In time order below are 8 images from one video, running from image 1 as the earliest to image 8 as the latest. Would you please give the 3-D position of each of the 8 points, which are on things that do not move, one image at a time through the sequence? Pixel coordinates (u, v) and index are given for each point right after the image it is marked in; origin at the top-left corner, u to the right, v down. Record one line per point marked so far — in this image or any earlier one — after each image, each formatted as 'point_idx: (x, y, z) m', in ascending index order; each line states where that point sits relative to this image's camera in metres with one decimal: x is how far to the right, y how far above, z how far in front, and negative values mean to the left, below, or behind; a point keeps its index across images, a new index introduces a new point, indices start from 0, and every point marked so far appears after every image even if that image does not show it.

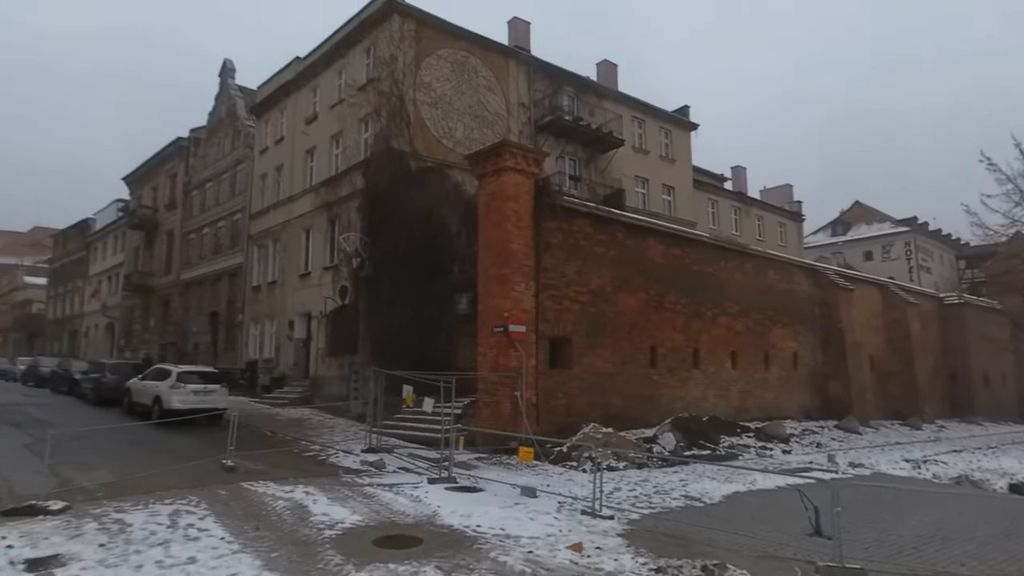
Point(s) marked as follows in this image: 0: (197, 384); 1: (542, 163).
0: (-9.0, -2.7, +17.5) m
1: (+0.8, +3.2, +15.6) m
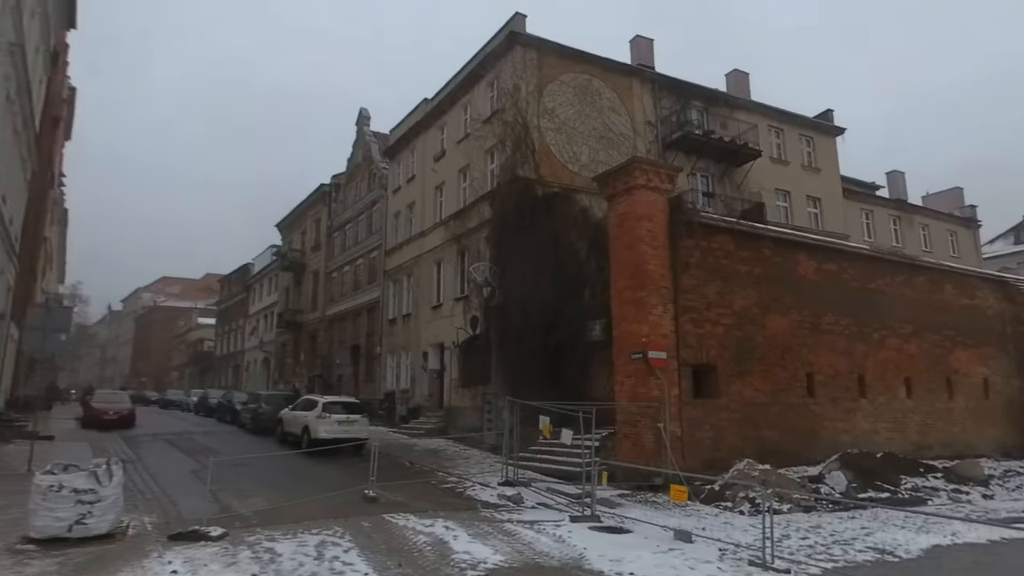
0: (-5.1, -3.7, +18.2) m
1: (+3.9, +2.6, +14.7) m
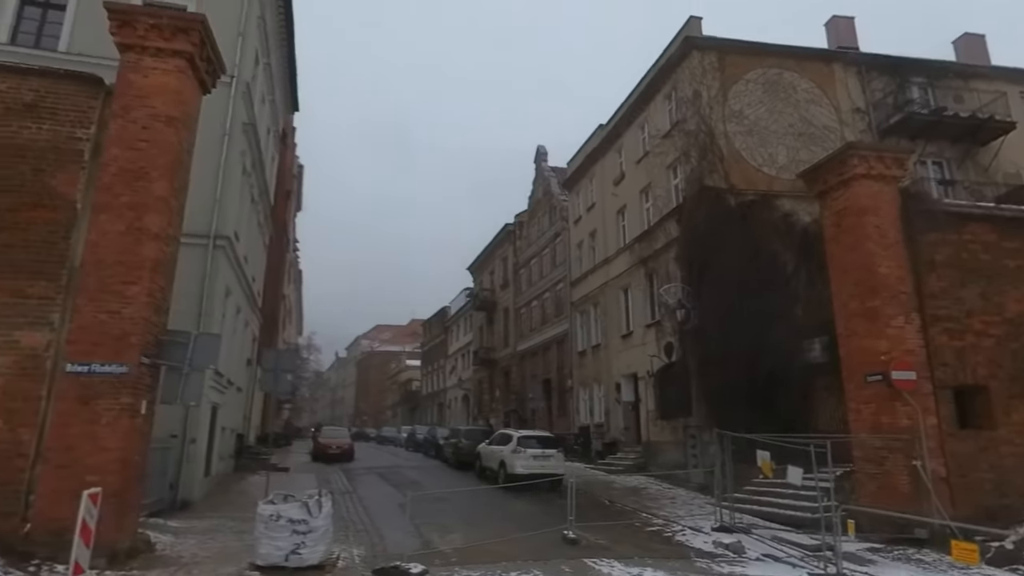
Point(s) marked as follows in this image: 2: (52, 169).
0: (+0.7, -4.6, +17.8) m
1: (+7.9, +2.5, +12.2) m
2: (-6.9, +1.8, +9.2) m
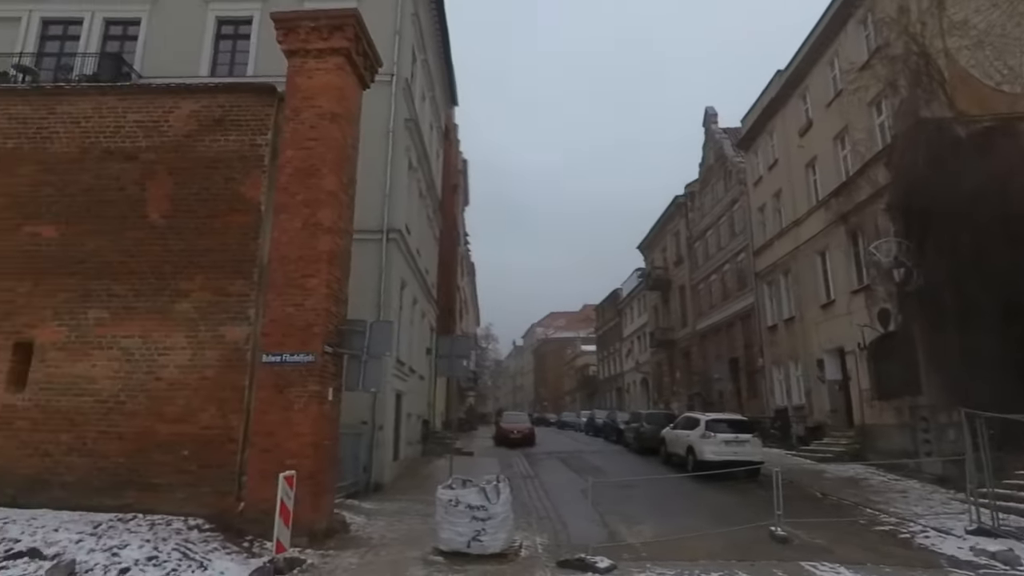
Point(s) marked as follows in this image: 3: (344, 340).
0: (+5.7, -3.8, +16.2) m
1: (+10.5, +3.6, +8.8) m
2: (-4.4, +1.8, +9.9) m
3: (-2.7, -0.8, +9.8) m
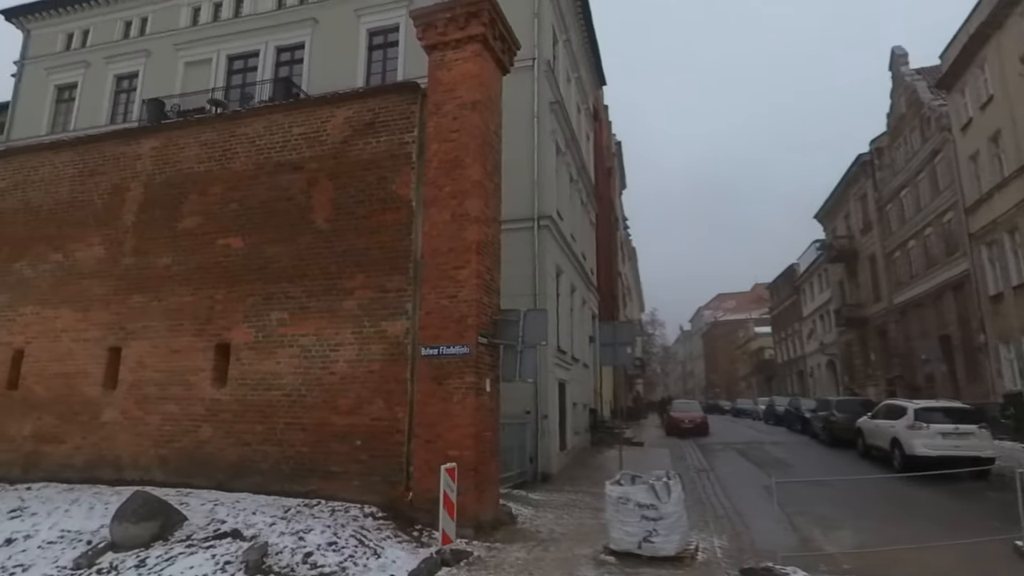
0: (+9.6, -3.0, +13.7) m
1: (+12.0, +4.5, +5.3) m
2: (-2.0, +1.9, +10.2) m
3: (-0.2, -0.7, +9.6) m
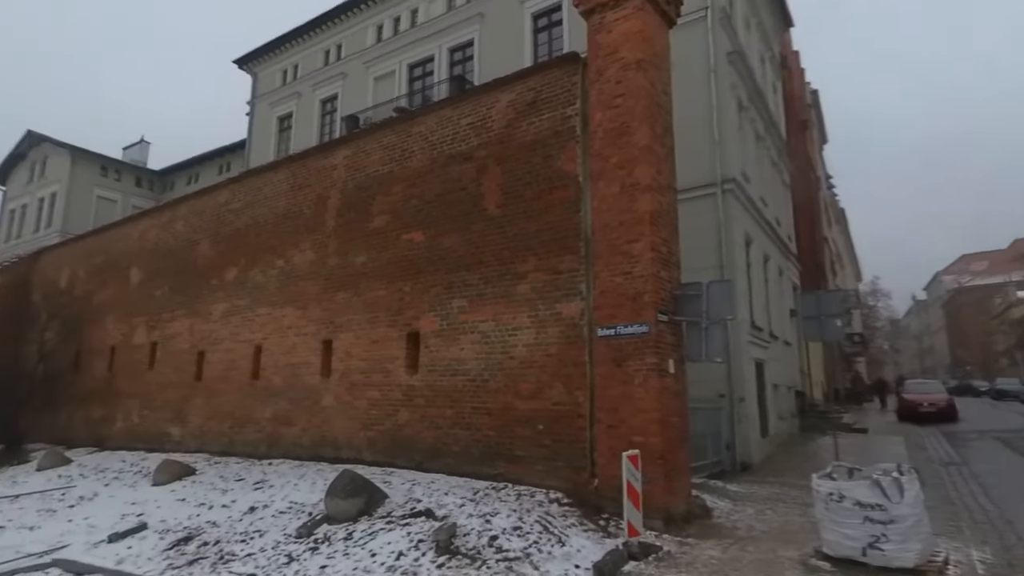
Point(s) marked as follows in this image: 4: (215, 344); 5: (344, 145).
0: (+13.2, -1.9, +9.7) m
1: (+12.3, +5.5, +0.9) m
2: (+0.7, +2.2, +9.8) m
3: (+2.4, -0.3, +8.8) m
4: (-7.1, -1.3, +14.6) m
5: (-3.6, +3.1, +13.1) m
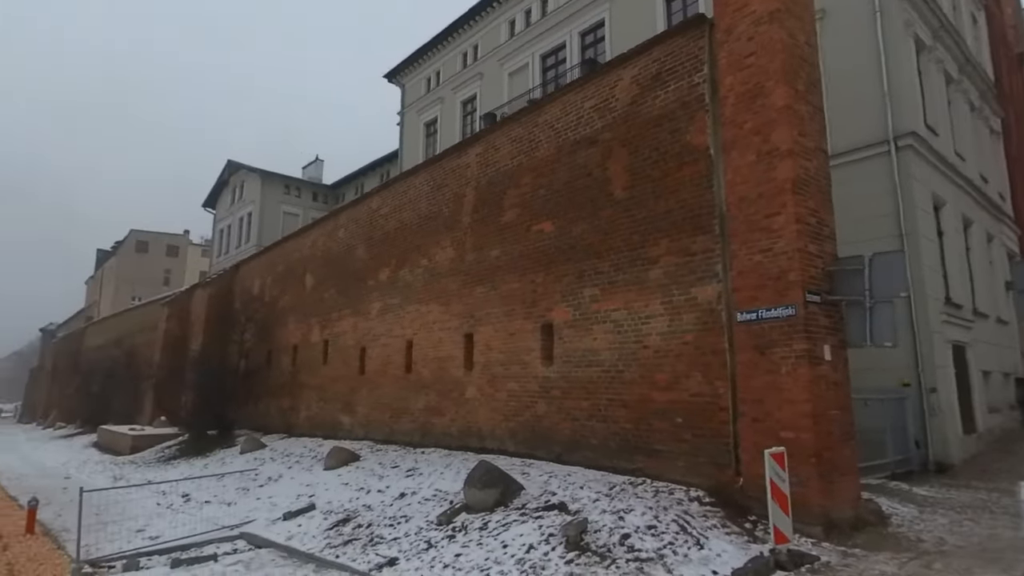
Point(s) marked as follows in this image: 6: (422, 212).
0: (+14.8, -1.0, +5.9) m
1: (+11.3, +6.0, -2.6) m
2: (+2.6, +2.4, +9.1) m
3: (+4.1, 0.0, +7.7) m
4: (-3.5, -1.3, +15.8) m
5: (-0.8, +3.2, +13.4) m
6: (-2.2, +1.8, +14.7) m
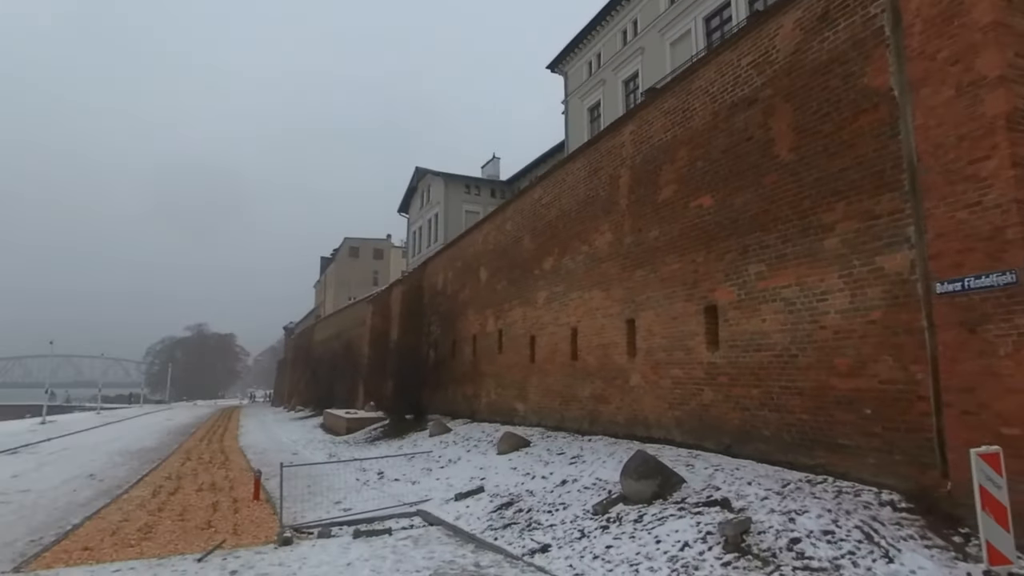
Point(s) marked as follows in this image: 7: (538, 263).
0: (+15.3, -0.2, +1.1) m
1: (+9.1, +6.5, -6.0) m
2: (+4.4, +2.8, +7.8) m
3: (+5.6, +0.5, +6.1) m
4: (+0.8, -1.1, +16.0) m
5: (+2.5, +3.5, +12.8) m
6: (+1.6, +2.1, +14.5) m
7: (+0.7, +0.7, +16.4) m
